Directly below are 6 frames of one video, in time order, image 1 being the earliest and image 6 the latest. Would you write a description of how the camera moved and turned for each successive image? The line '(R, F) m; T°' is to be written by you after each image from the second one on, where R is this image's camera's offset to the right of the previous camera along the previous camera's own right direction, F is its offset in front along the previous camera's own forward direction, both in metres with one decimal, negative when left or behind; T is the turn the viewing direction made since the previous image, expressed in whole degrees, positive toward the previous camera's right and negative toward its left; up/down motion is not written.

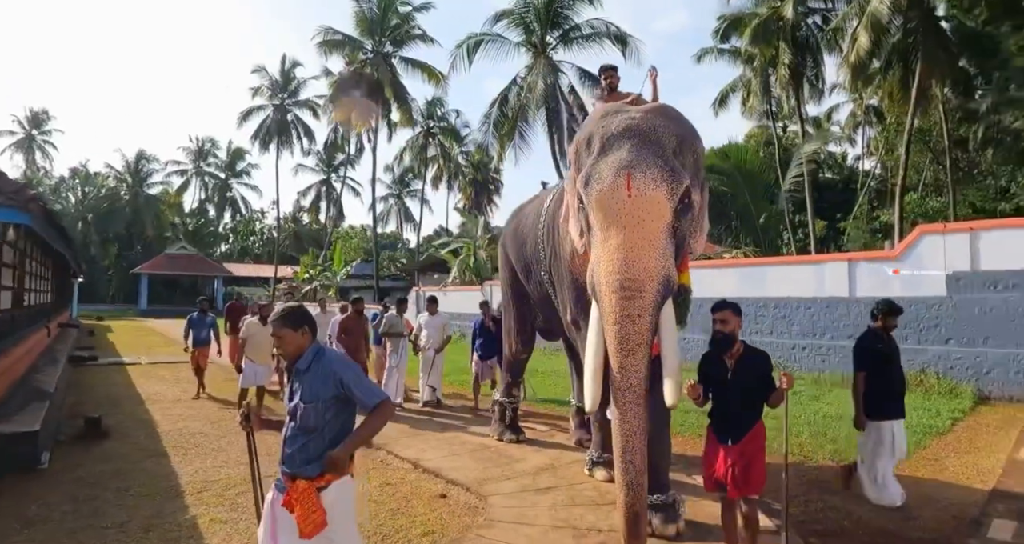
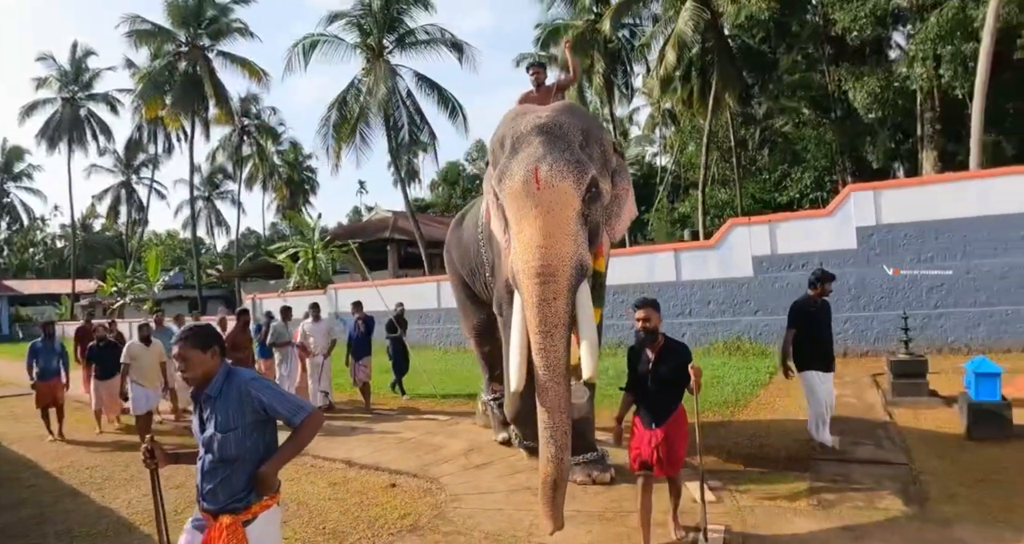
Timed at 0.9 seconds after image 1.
(-1.0, -0.4) m; +17°
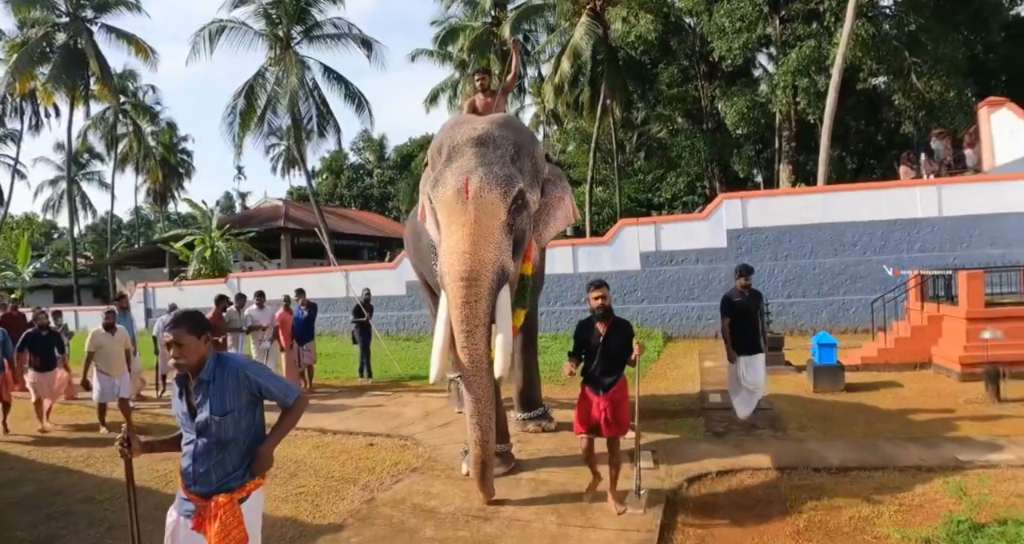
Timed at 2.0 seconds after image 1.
(-0.8, -1.0) m; +11°
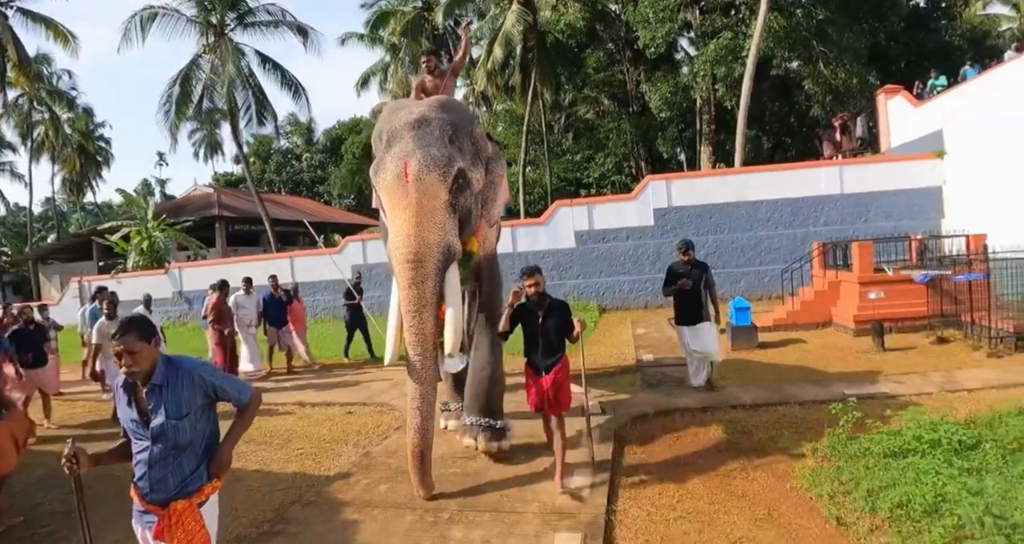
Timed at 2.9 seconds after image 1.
(-0.3, -0.7) m; +6°
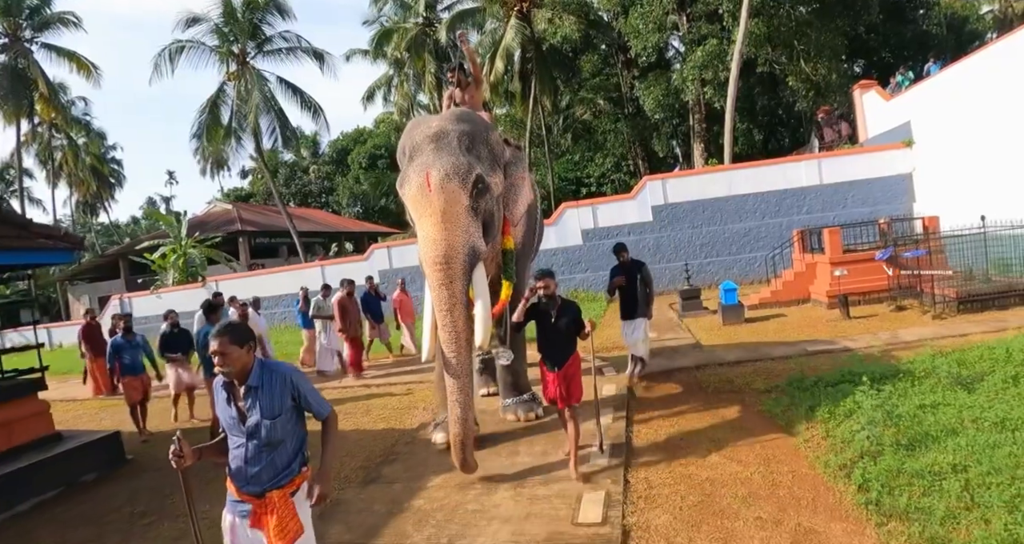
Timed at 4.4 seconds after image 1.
(-0.3, -1.5) m; 0°
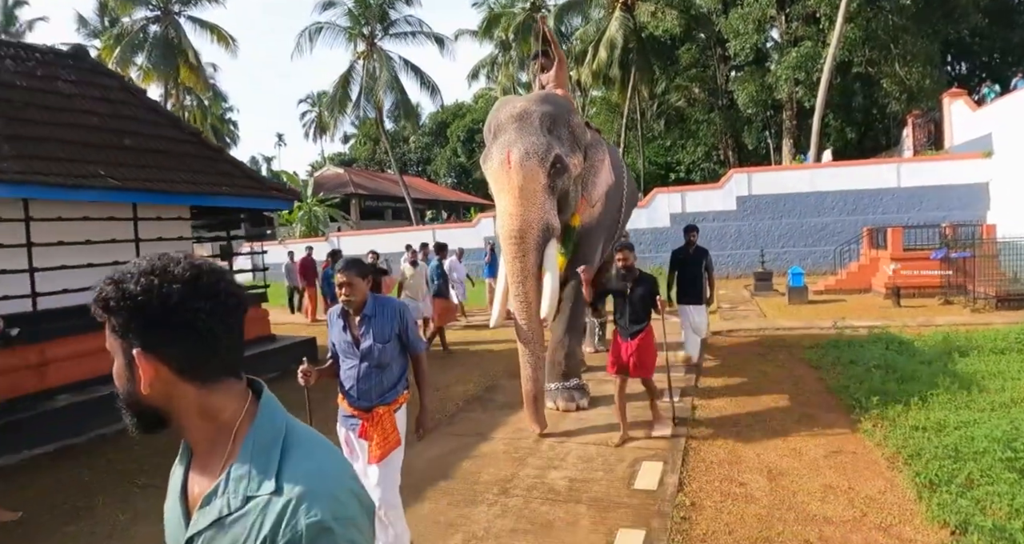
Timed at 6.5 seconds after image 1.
(-0.4, -2.1) m; -6°
